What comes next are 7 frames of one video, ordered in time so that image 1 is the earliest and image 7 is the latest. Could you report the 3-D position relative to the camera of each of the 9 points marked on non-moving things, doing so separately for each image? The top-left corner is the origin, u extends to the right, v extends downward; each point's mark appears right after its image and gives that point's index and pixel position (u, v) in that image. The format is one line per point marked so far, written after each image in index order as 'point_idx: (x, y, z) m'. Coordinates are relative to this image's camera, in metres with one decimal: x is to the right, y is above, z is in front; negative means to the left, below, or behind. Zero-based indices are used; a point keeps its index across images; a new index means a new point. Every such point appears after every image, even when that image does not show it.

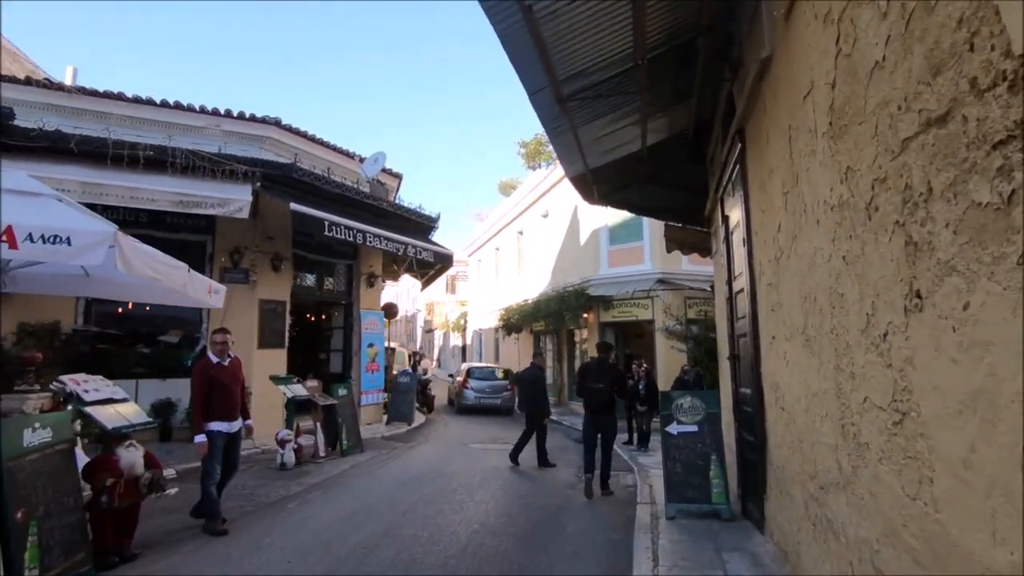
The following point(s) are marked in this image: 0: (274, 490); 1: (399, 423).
0: (-2.9, -2.5, +6.7) m
1: (-2.7, -3.2, +13.1) m
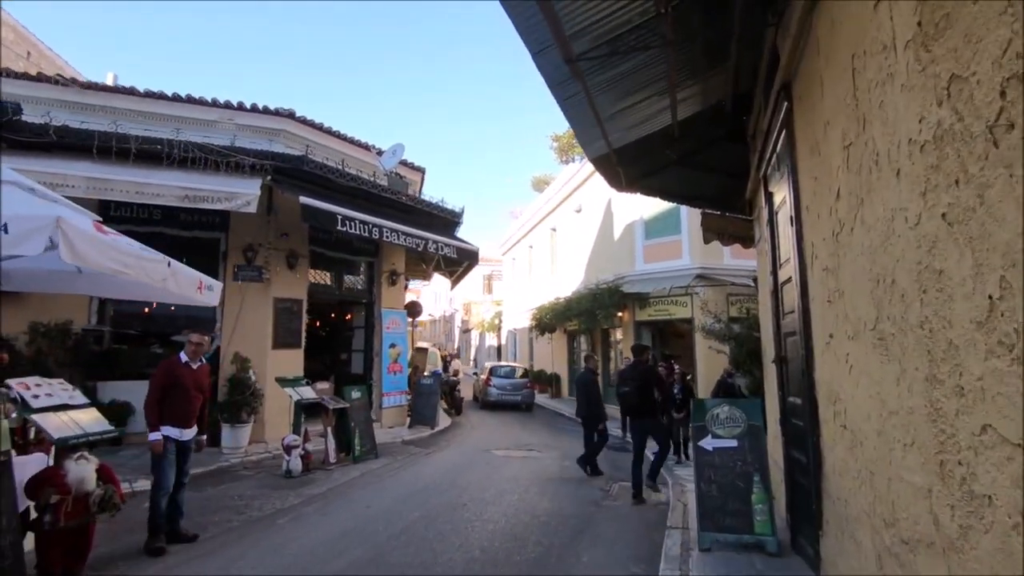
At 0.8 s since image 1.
0: (-2.7, -2.4, +6.2) m
1: (-2.1, -3.2, +12.6) m
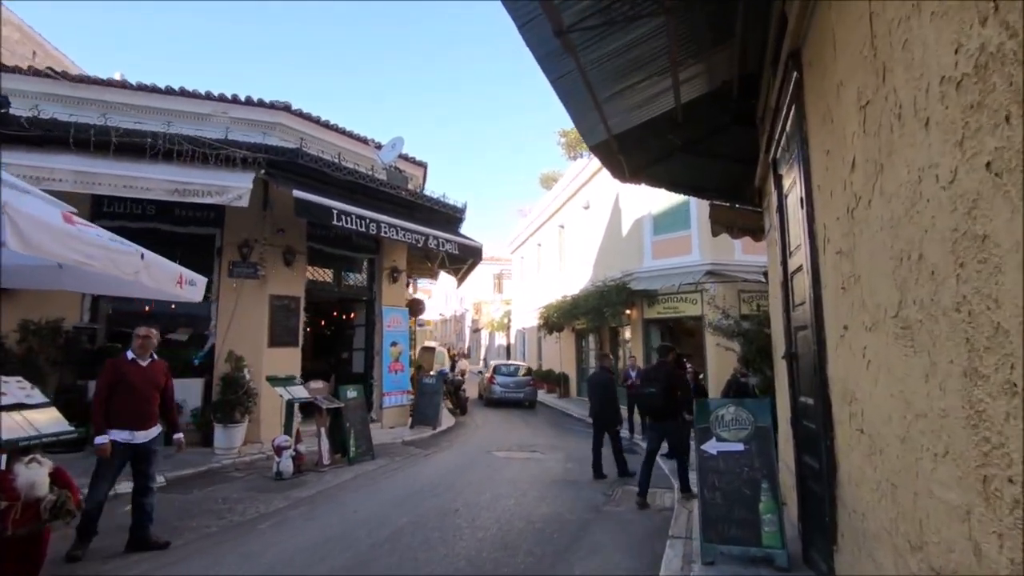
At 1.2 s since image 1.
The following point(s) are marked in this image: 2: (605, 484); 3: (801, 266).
0: (-2.8, -2.3, +6.0) m
1: (-2.0, -3.1, +12.3) m
2: (+1.3, -2.7, +7.7) m
3: (+2.0, +0.1, +3.8) m
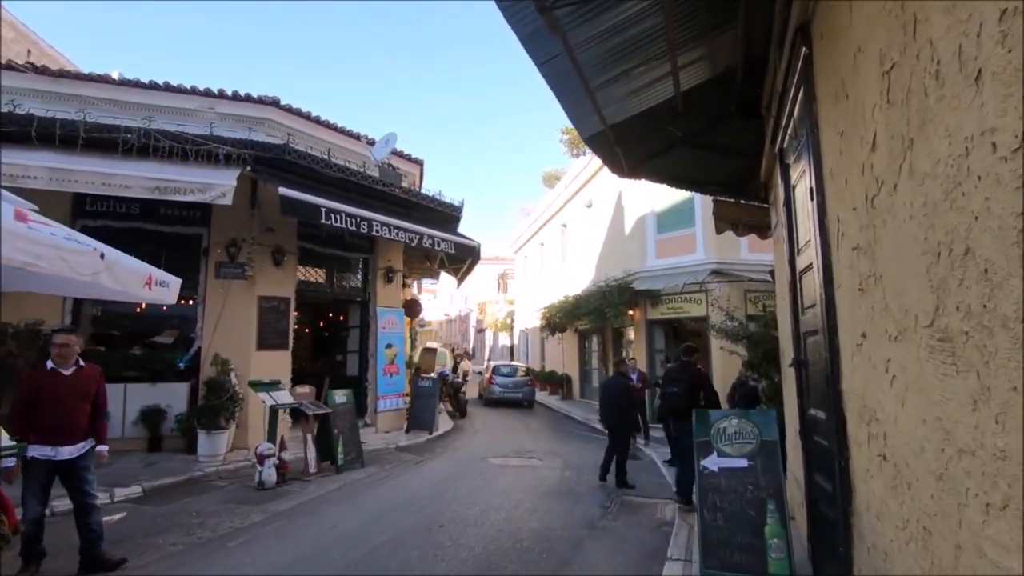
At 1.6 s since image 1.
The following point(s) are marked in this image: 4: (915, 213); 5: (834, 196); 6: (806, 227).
0: (-2.9, -2.4, +5.6) m
1: (-2.0, -3.1, +12.0) m
2: (+1.2, -2.7, +7.3) m
3: (+1.8, +0.1, +3.4) m
4: (+1.2, +0.2, +1.7) m
5: (+1.6, +0.5, +2.8) m
6: (+1.9, +0.4, +3.5) m
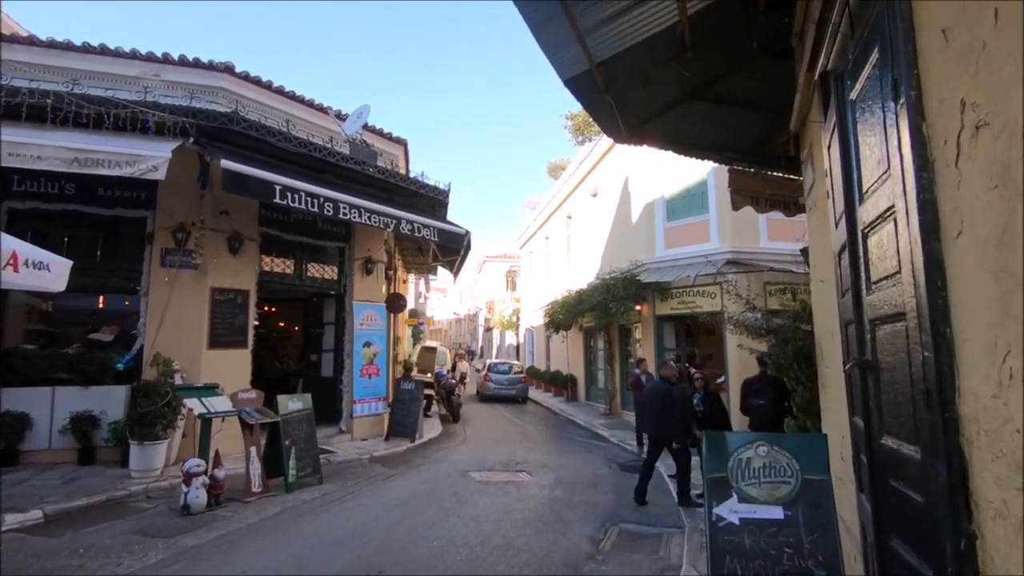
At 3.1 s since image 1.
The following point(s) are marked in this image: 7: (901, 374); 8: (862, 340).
0: (-3.2, -2.2, +4.5) m
1: (-2.2, -3.0, +10.8) m
2: (+0.9, -2.6, +6.1) m
3: (+1.5, +0.3, +2.1) m
4: (+0.8, +0.4, +0.4) m
5: (+1.2, +0.6, +1.6) m
6: (+1.5, +0.5, +2.2) m
7: (+1.4, -0.3, +2.0) m
8: (+1.6, -0.2, +2.5) m
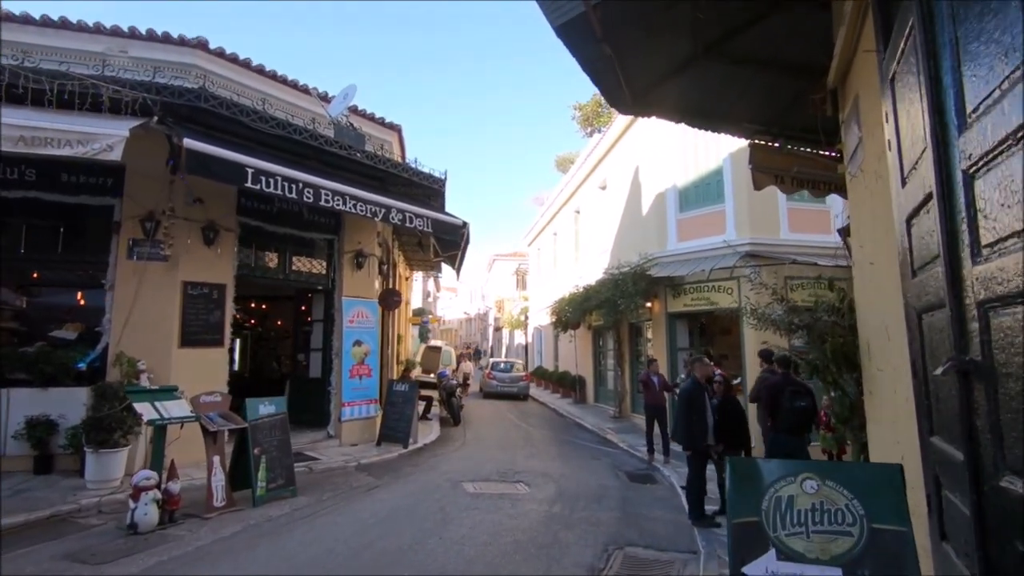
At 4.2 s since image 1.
0: (-3.3, -2.1, +3.8) m
1: (-2.2, -2.9, +10.1) m
2: (+0.8, -2.5, +5.3) m
3: (+1.3, +0.4, +1.4) m
4: (+0.6, +0.5, -0.3) m
5: (+1.0, +0.7, +0.8) m
6: (+1.3, +0.6, +1.5) m
7: (+1.2, -0.2, +1.3) m
8: (+1.4, -0.1, +1.7) m
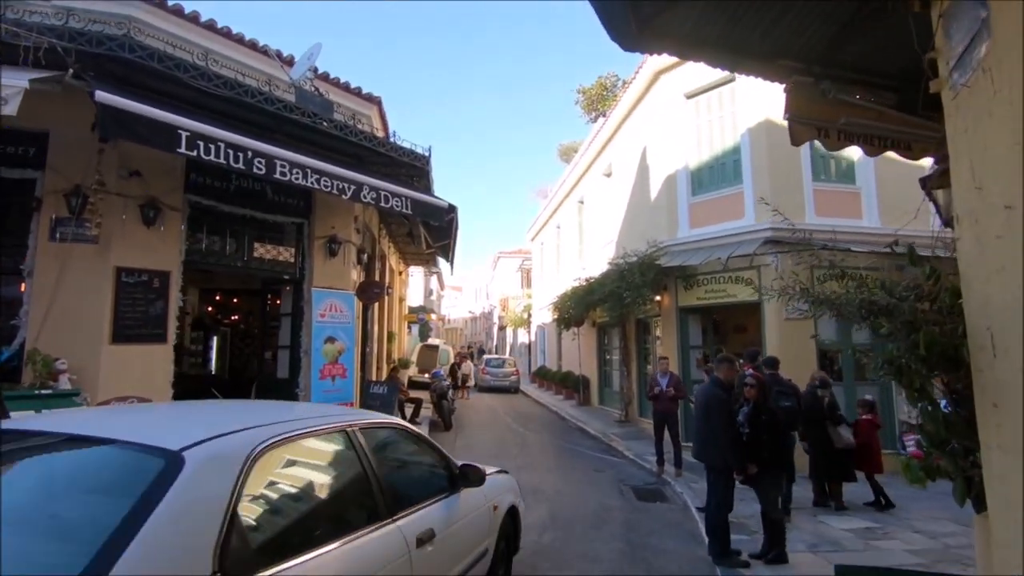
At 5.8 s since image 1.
0: (-3.6, -2.0, +2.7) m
1: (-2.3, -2.7, +9.0) m
2: (+0.6, -2.3, +4.2) m
3: (+1.0, +0.6, +0.2) m
4: (+0.3, +0.6, -1.5) m
5: (+0.8, +0.9, -0.4) m
6: (+1.0, +0.8, +0.3) m
7: (+1.0, -0.1, +0.1) m
8: (+1.2, 0.0, +0.6) m
